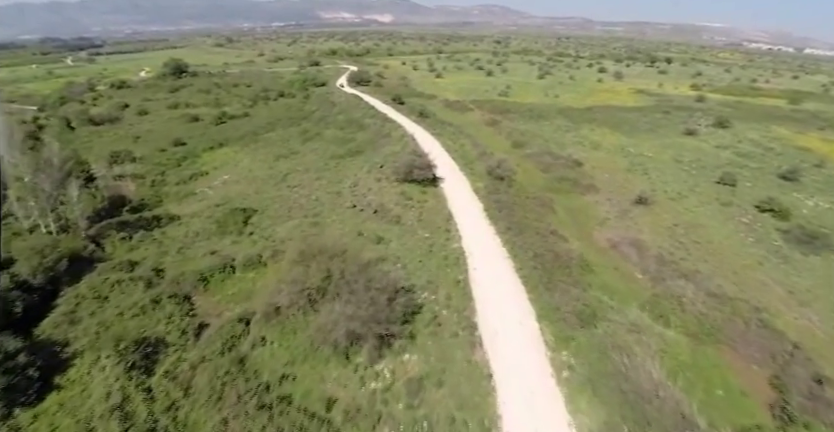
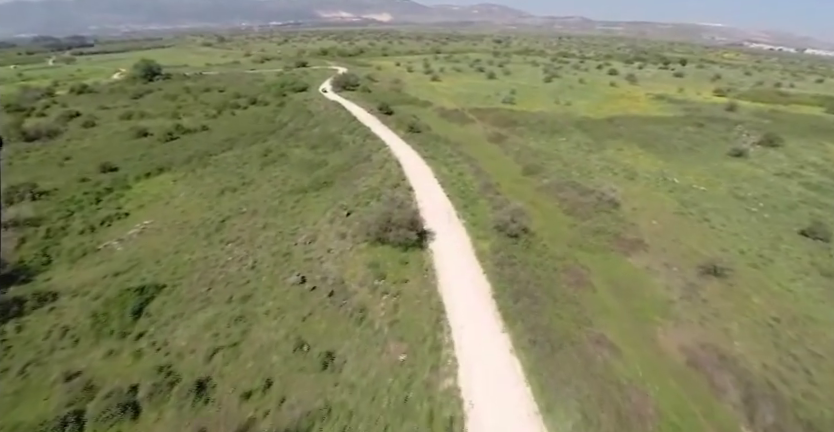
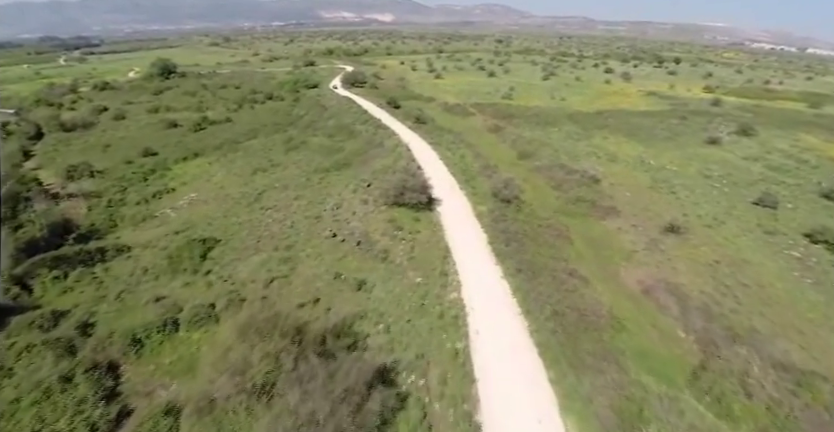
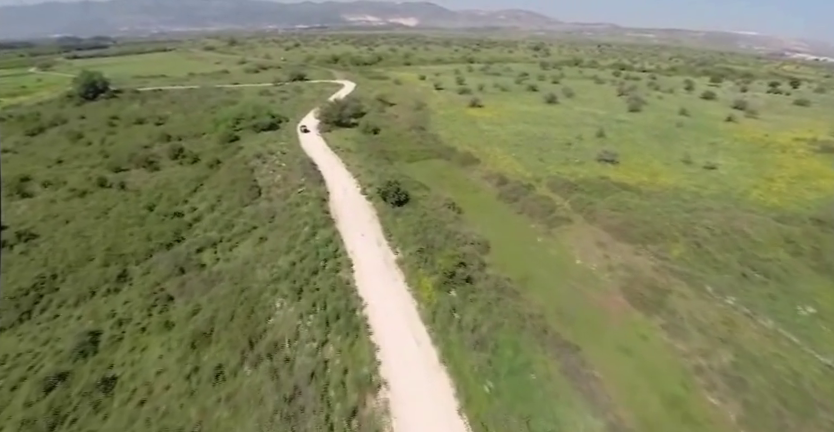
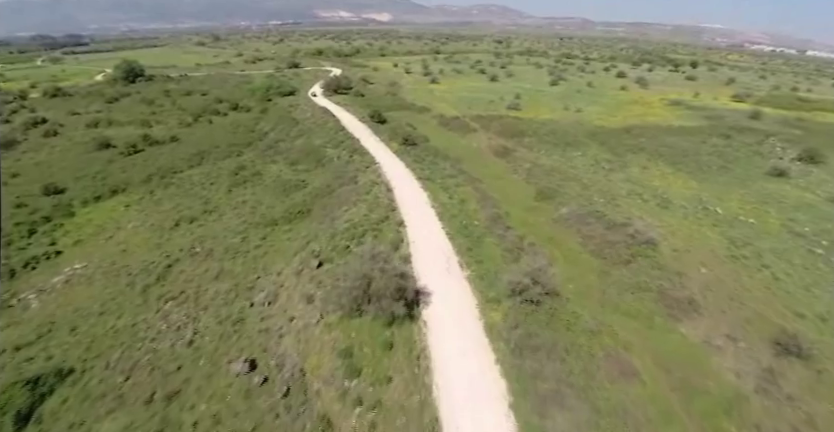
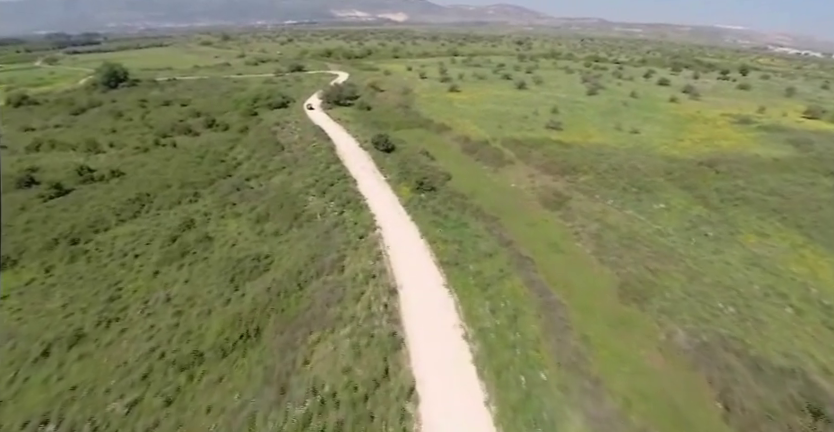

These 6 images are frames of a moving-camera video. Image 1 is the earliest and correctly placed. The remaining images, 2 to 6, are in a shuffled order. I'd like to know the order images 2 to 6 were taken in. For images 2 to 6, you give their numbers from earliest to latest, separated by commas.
3, 2, 5, 6, 4
